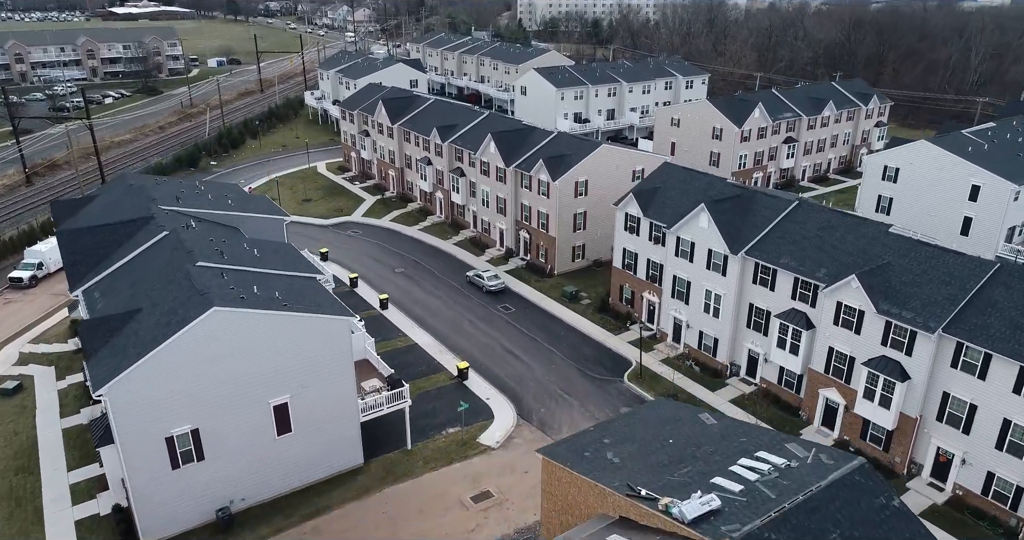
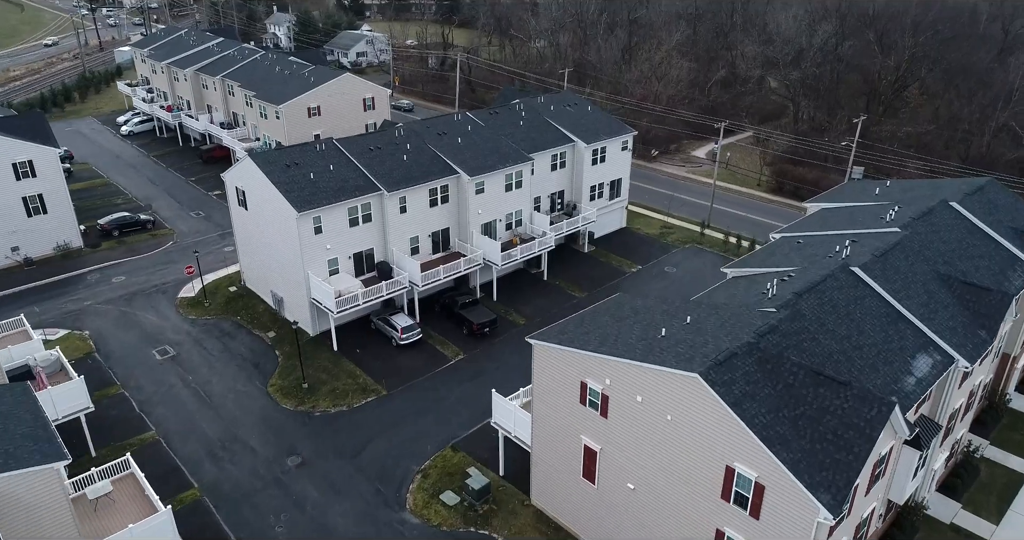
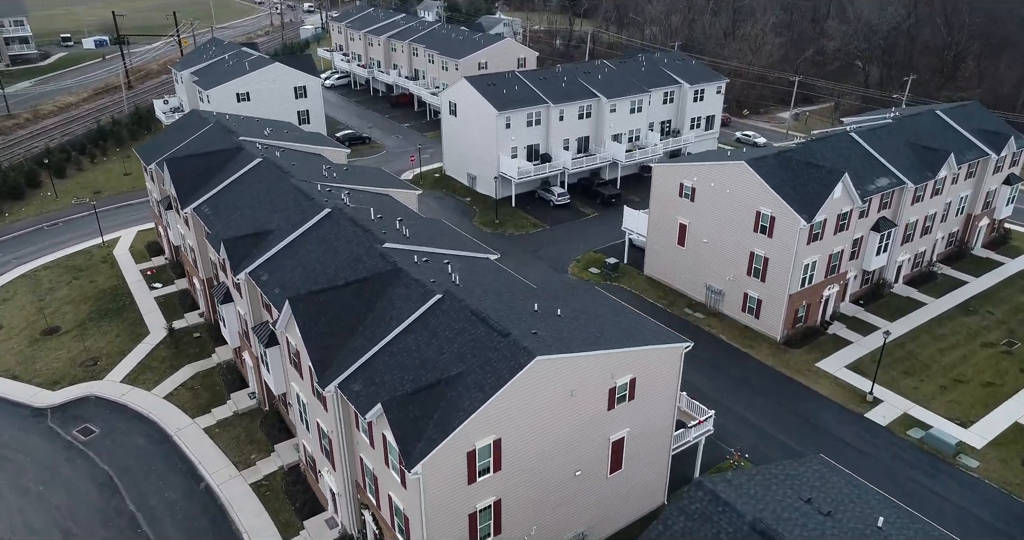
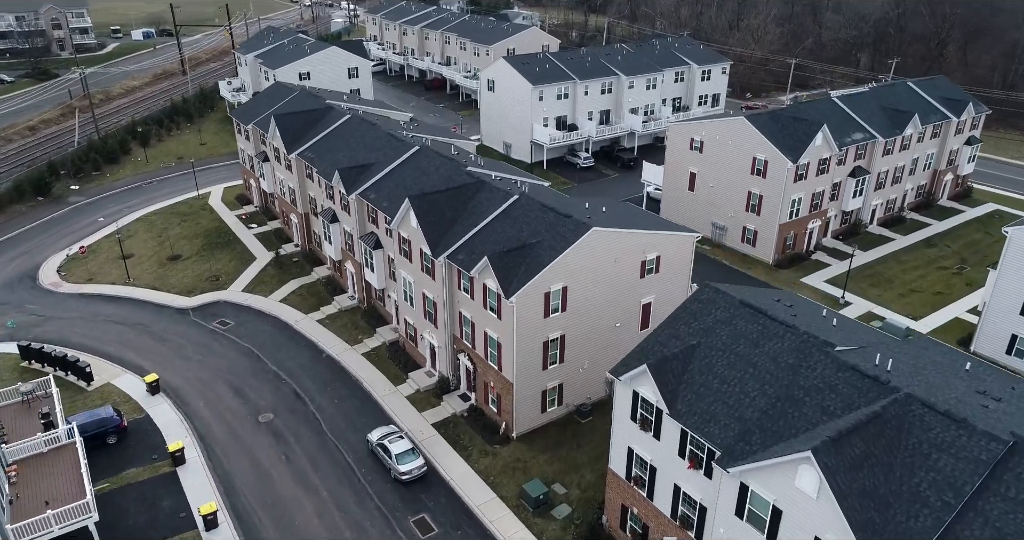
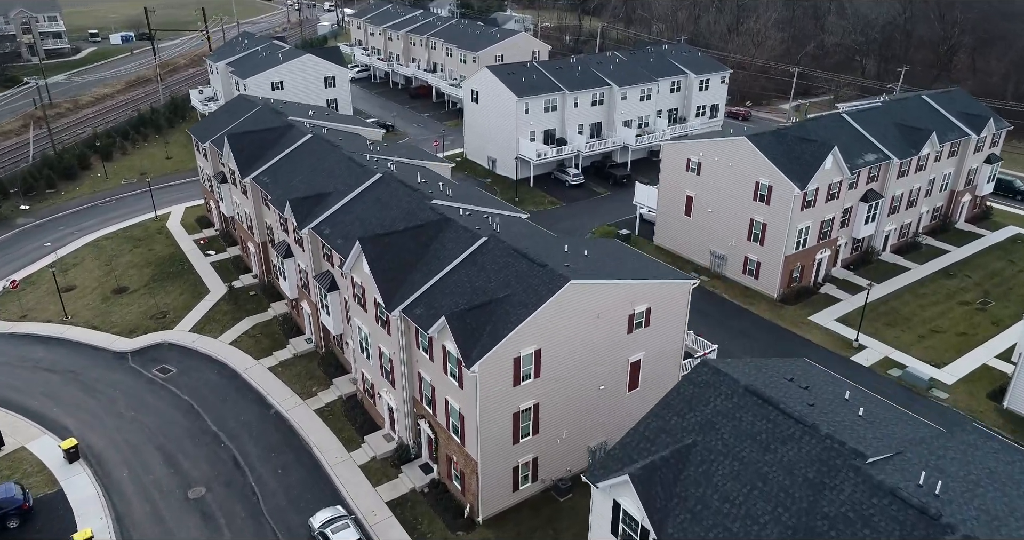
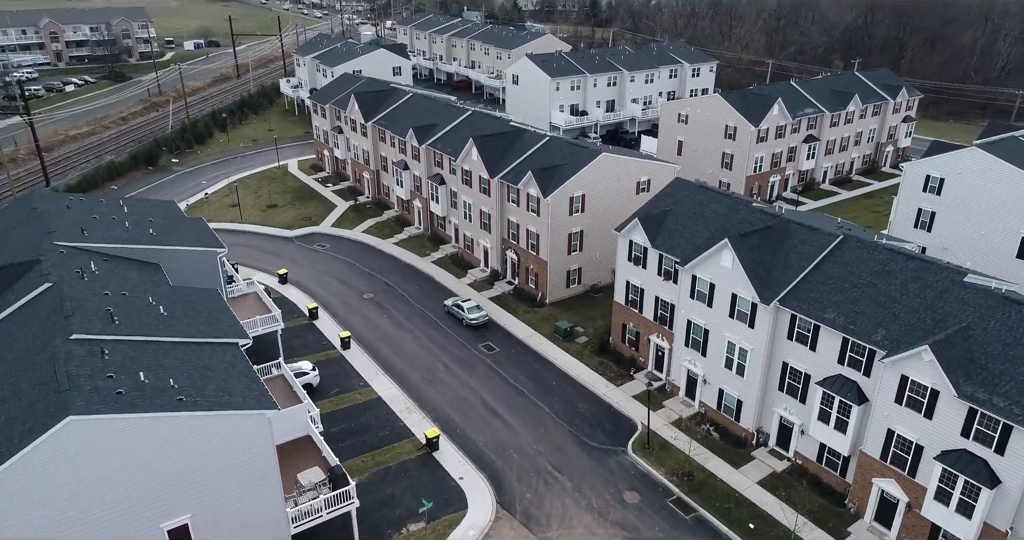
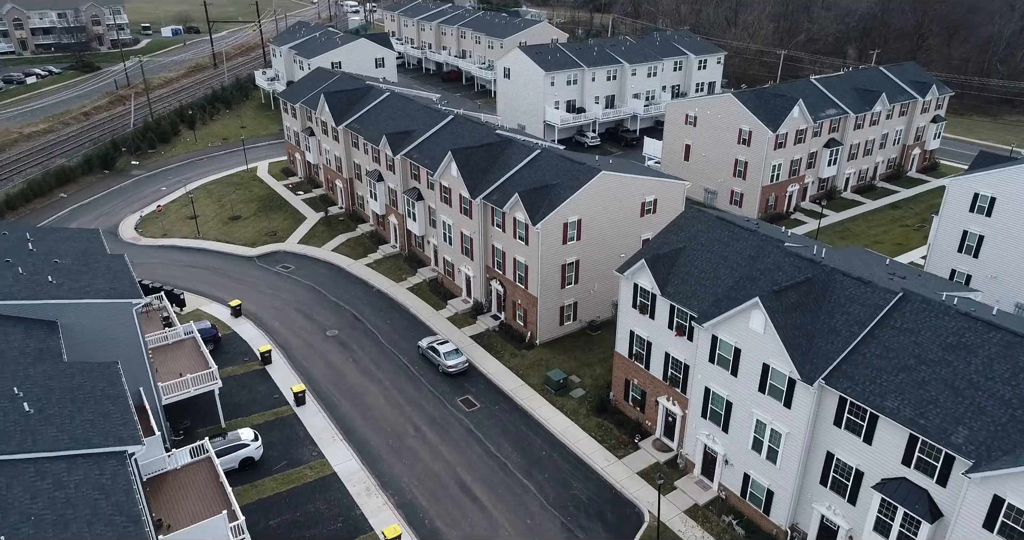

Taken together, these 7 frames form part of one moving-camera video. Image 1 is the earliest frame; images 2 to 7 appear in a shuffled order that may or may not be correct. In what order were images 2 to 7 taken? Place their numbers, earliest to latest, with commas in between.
6, 7, 4, 5, 3, 2
